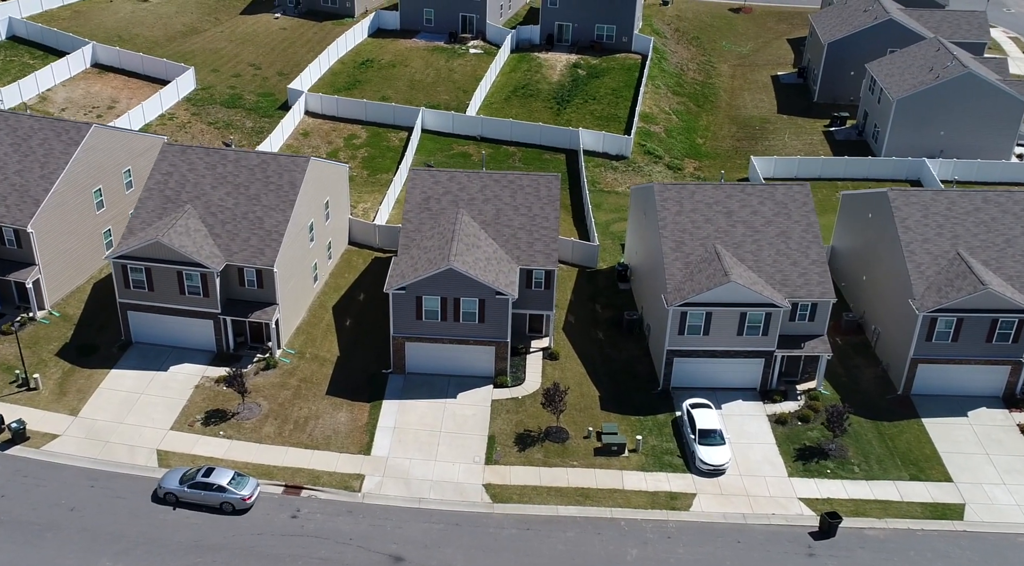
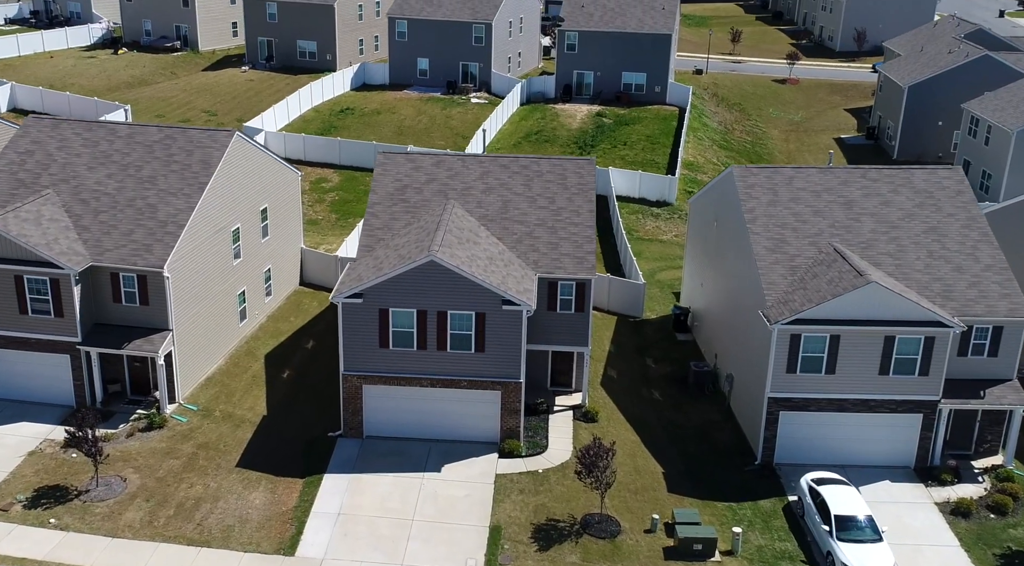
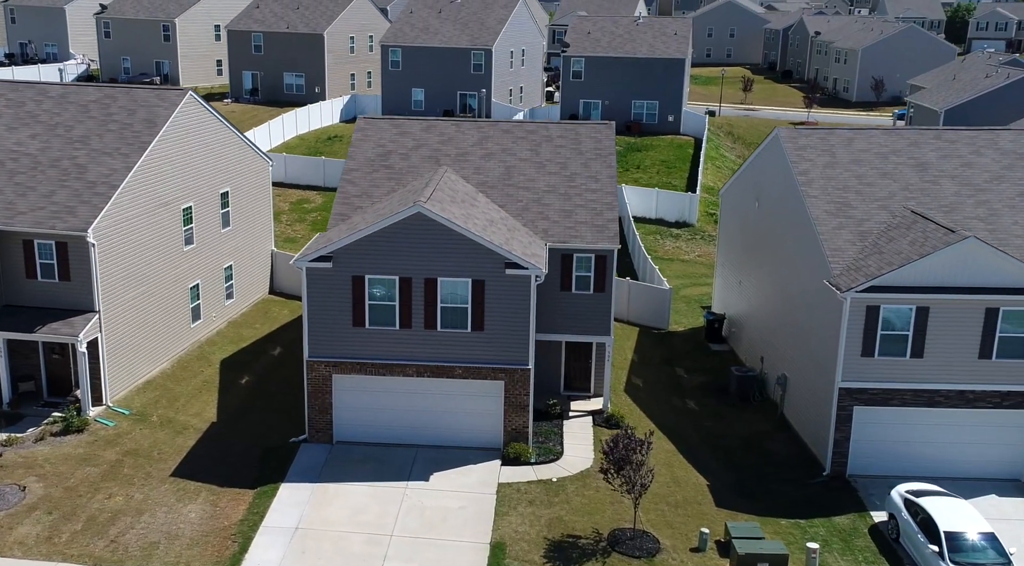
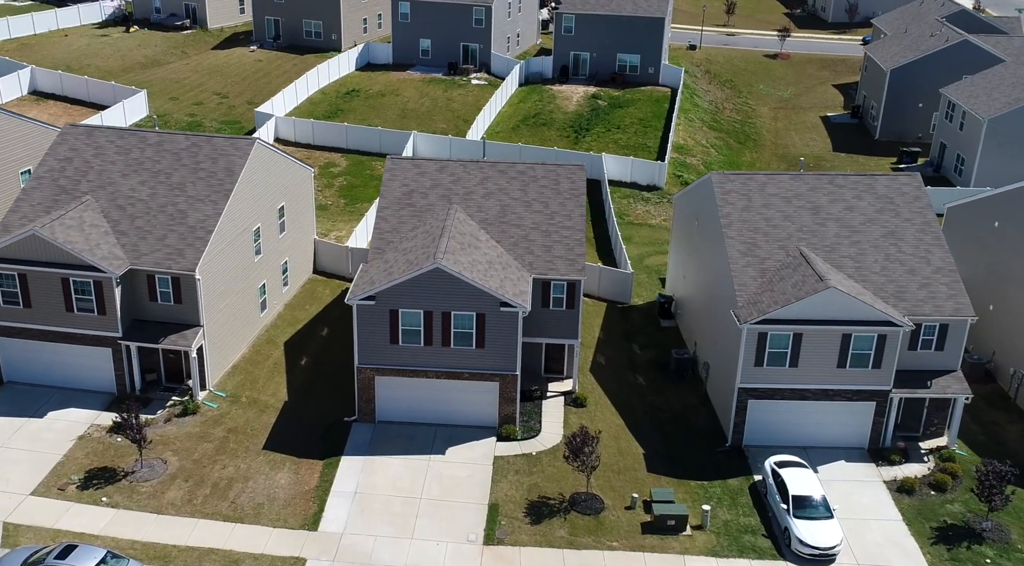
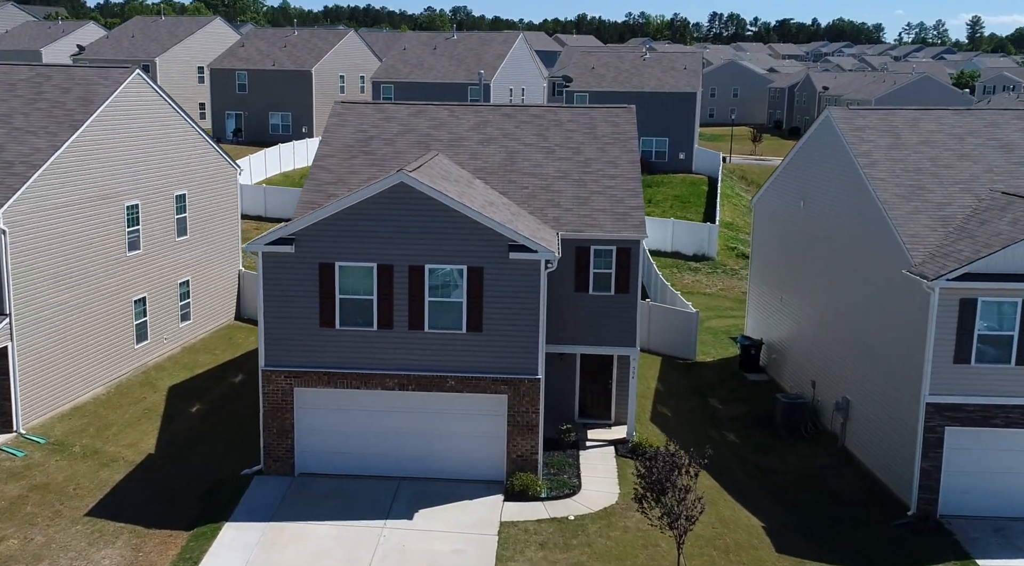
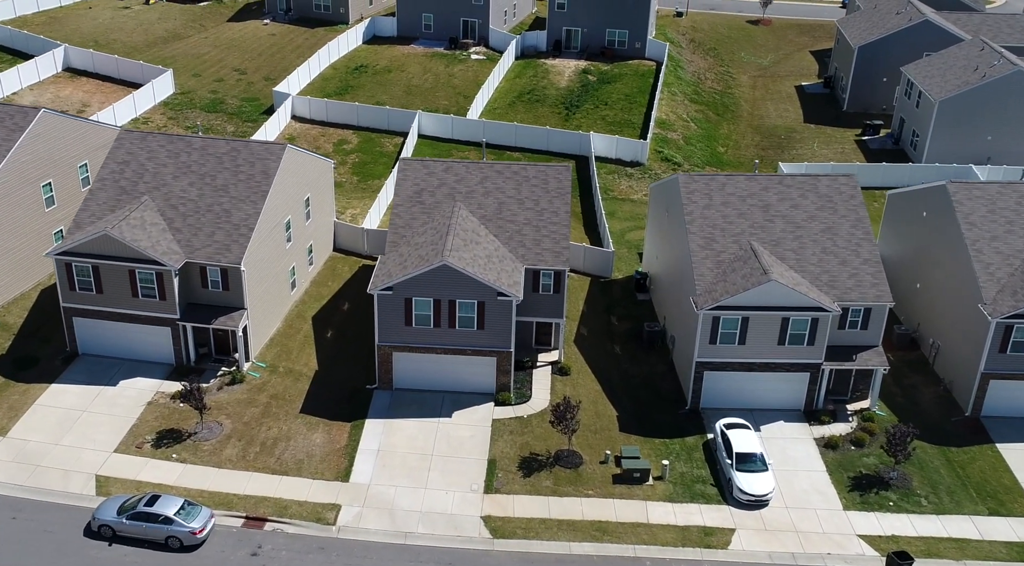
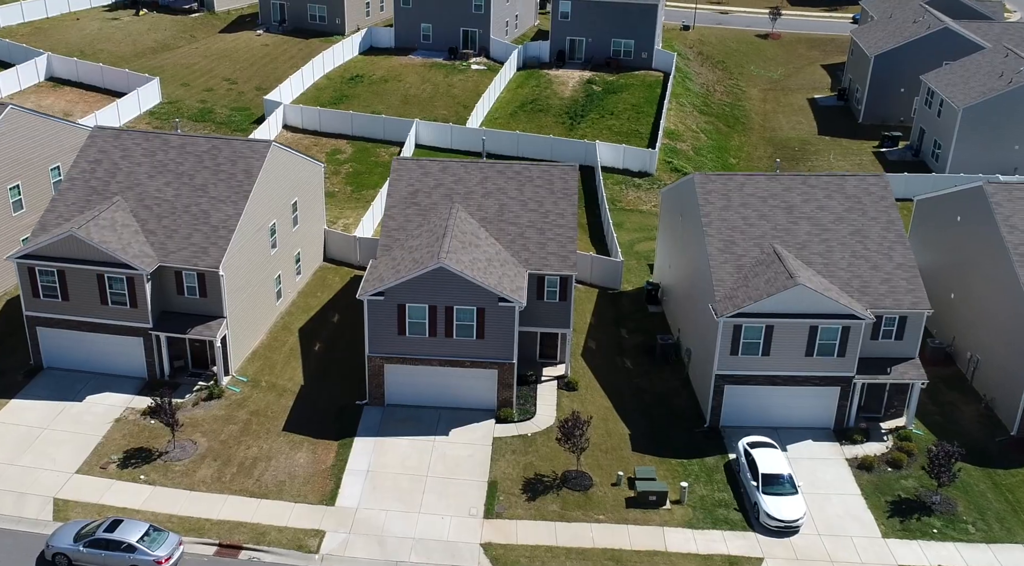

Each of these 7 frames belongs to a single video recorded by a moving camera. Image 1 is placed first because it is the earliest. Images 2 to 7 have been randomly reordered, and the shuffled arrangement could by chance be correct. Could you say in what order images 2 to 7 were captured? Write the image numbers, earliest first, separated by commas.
6, 7, 4, 2, 3, 5
